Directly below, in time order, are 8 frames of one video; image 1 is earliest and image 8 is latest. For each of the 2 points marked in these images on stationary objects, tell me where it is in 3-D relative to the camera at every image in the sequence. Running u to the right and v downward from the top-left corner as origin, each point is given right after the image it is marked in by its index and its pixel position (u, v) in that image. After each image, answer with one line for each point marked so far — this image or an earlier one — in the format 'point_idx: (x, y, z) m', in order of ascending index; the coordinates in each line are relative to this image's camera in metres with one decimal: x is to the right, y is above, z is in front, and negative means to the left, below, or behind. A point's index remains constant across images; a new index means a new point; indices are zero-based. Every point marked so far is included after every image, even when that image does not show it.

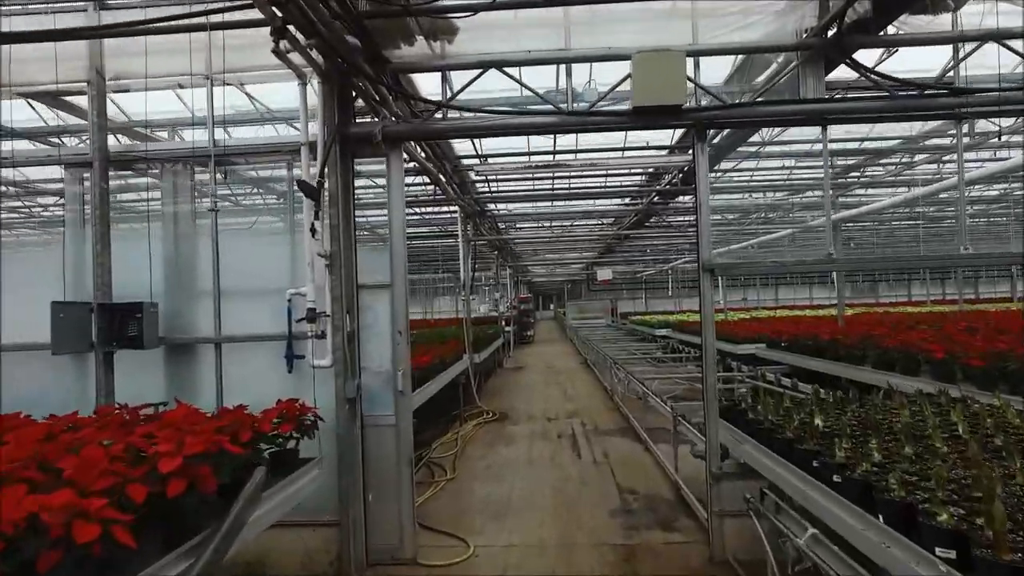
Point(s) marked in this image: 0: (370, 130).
0: (-0.8, +0.9, +3.5) m
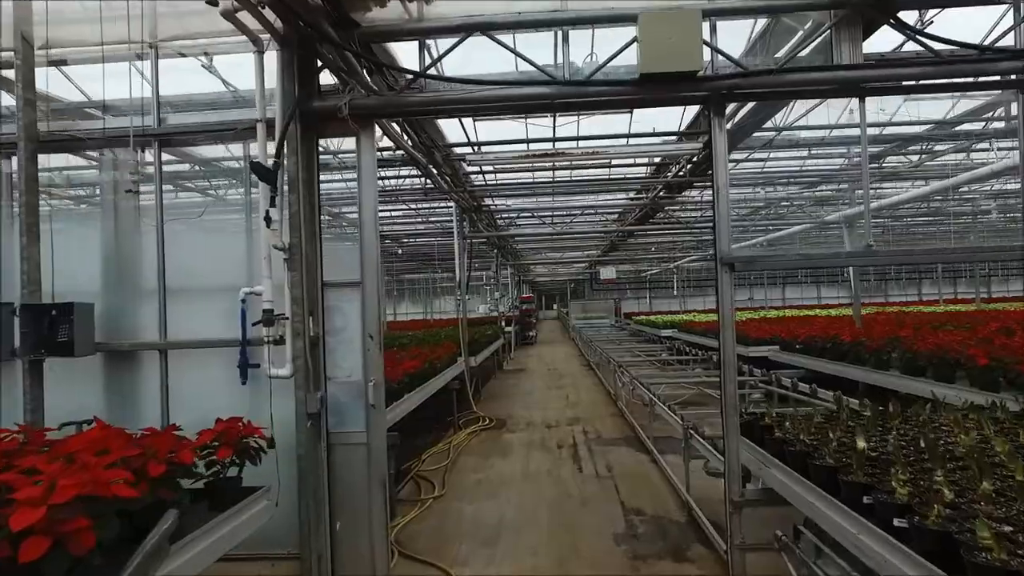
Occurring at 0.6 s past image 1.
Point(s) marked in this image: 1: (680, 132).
0: (-0.9, +0.9, +3.0) m
1: (+1.6, +1.5, +5.7) m
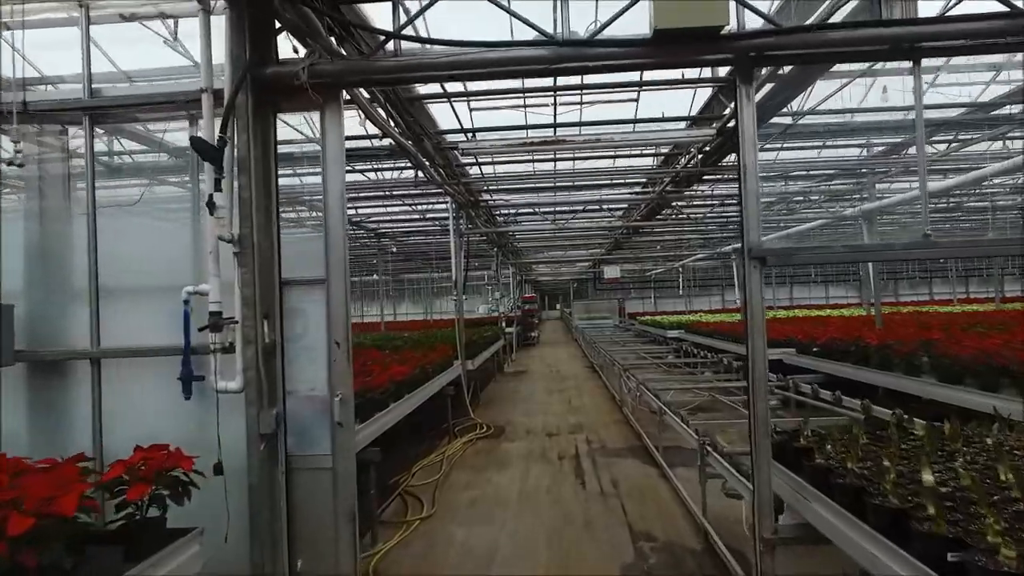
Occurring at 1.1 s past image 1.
0: (-1.0, +1.0, +2.6) m
1: (+1.6, +1.5, +5.2) m
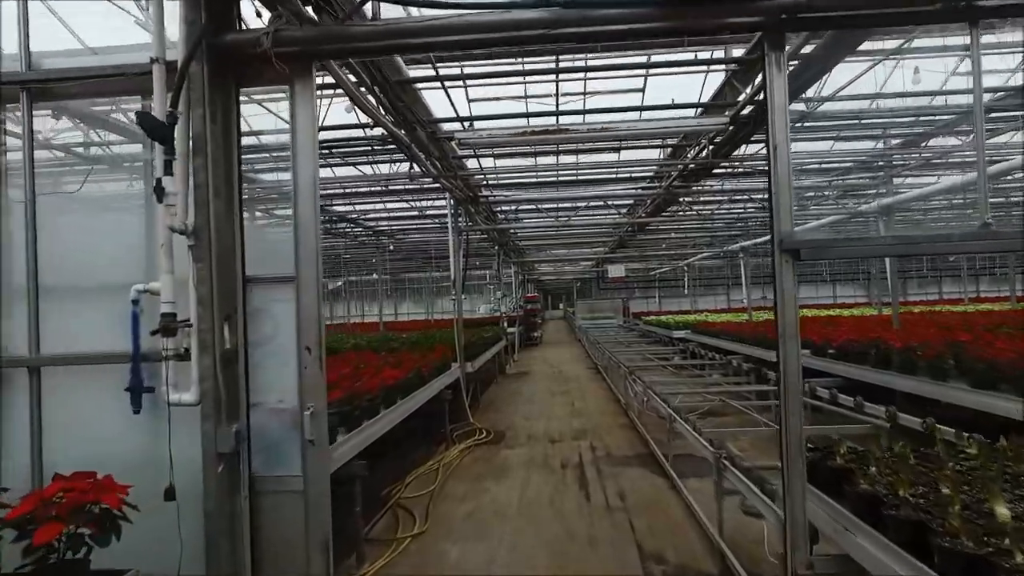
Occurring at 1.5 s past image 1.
0: (-1.0, +1.0, +2.3) m
1: (+1.6, +1.5, +4.9) m
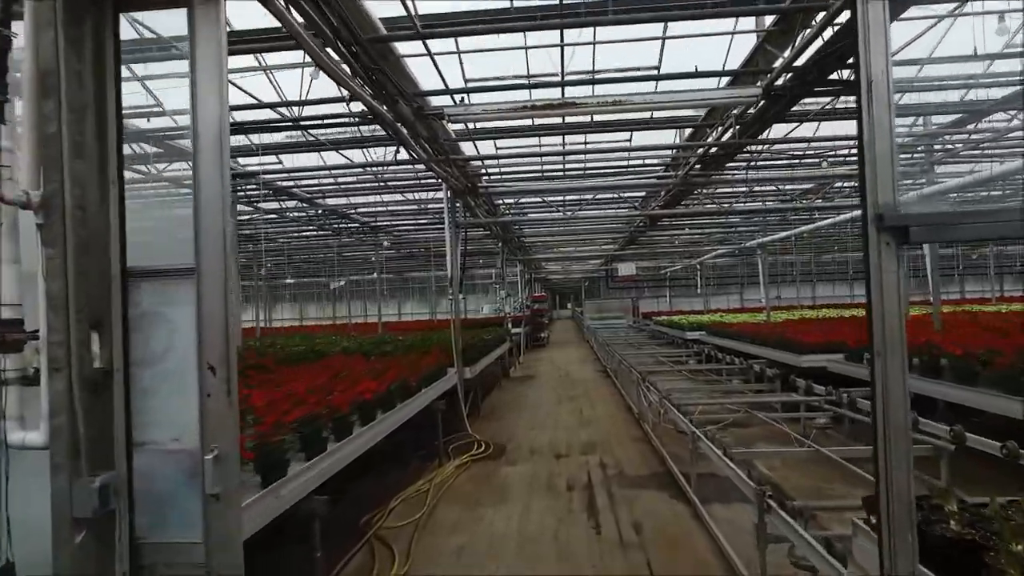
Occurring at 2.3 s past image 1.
0: (-1.0, +1.0, +1.6) m
1: (+1.5, +1.5, +4.2) m
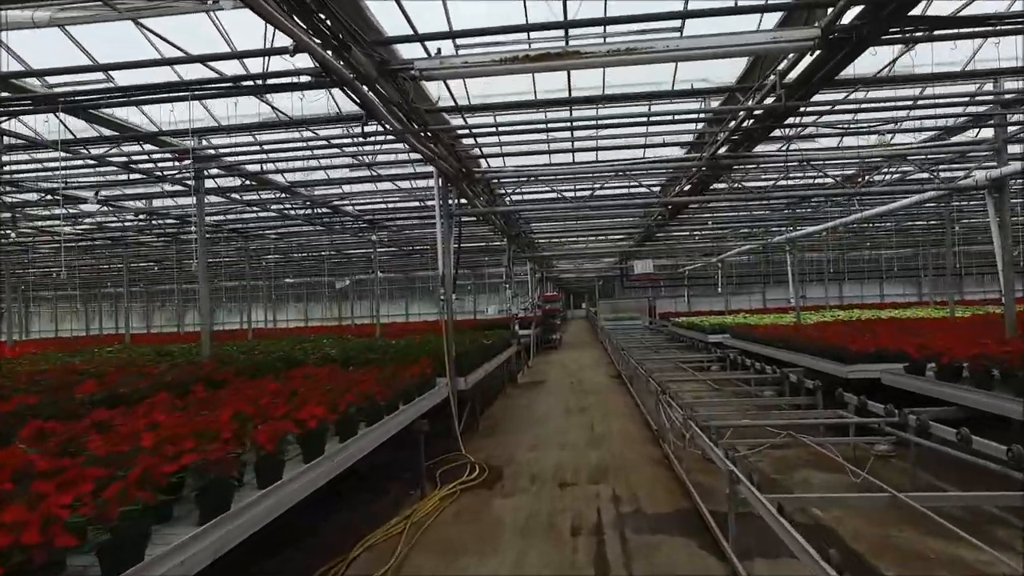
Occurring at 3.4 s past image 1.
0: (-1.2, +1.0, +0.7) m
1: (+1.5, +1.5, +3.2) m
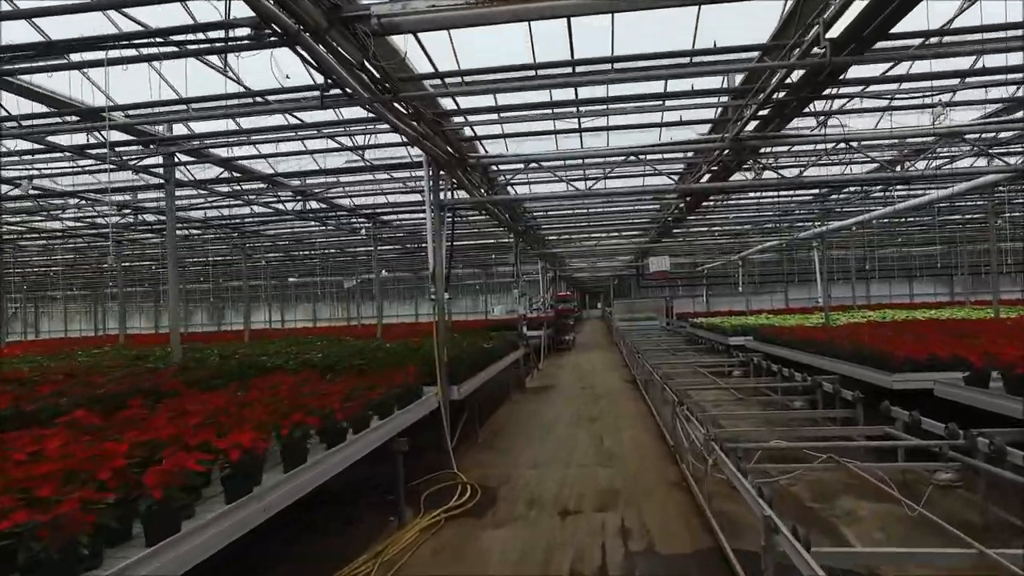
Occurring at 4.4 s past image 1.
0: (-1.4, +1.0, +0.1) m
1: (+1.4, +1.6, +2.5) m
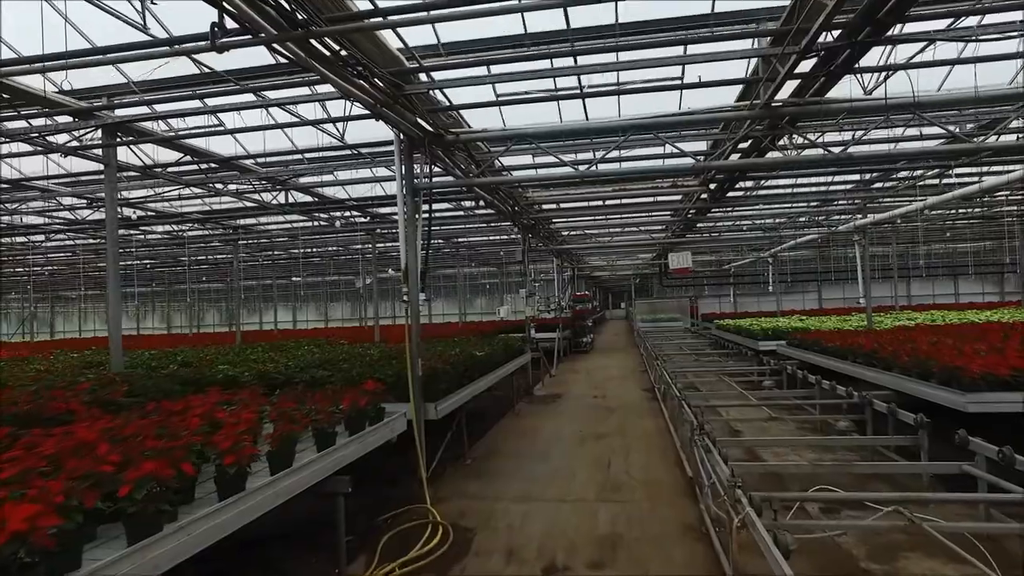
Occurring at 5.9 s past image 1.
0: (-1.7, +1.0, -0.8) m
1: (+1.1, +1.6, +1.5) m
